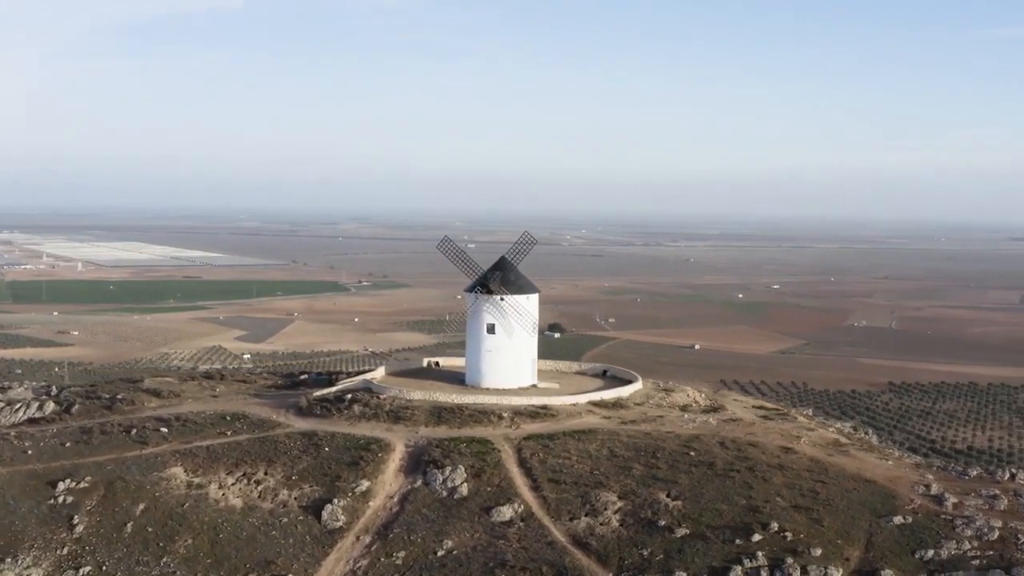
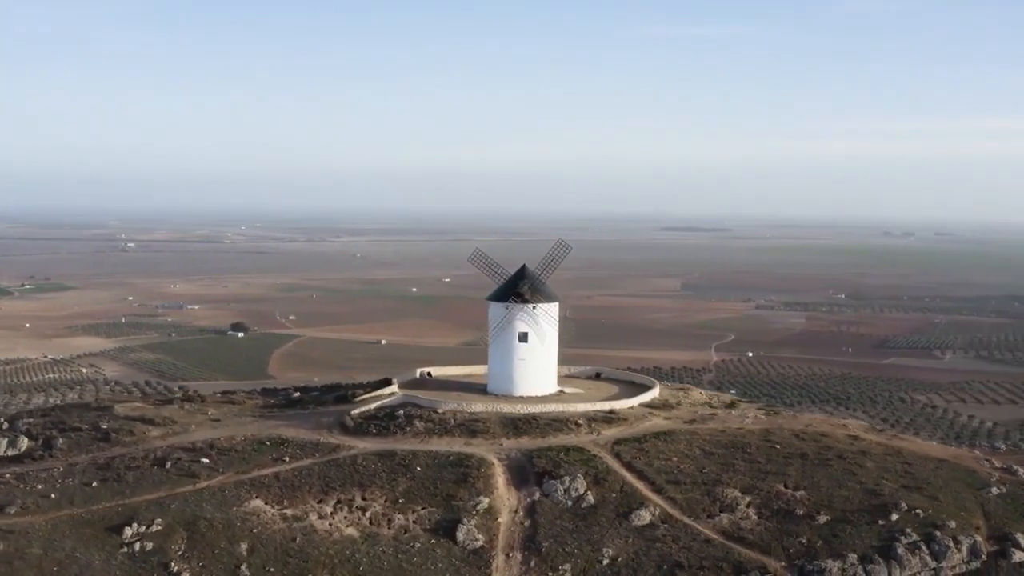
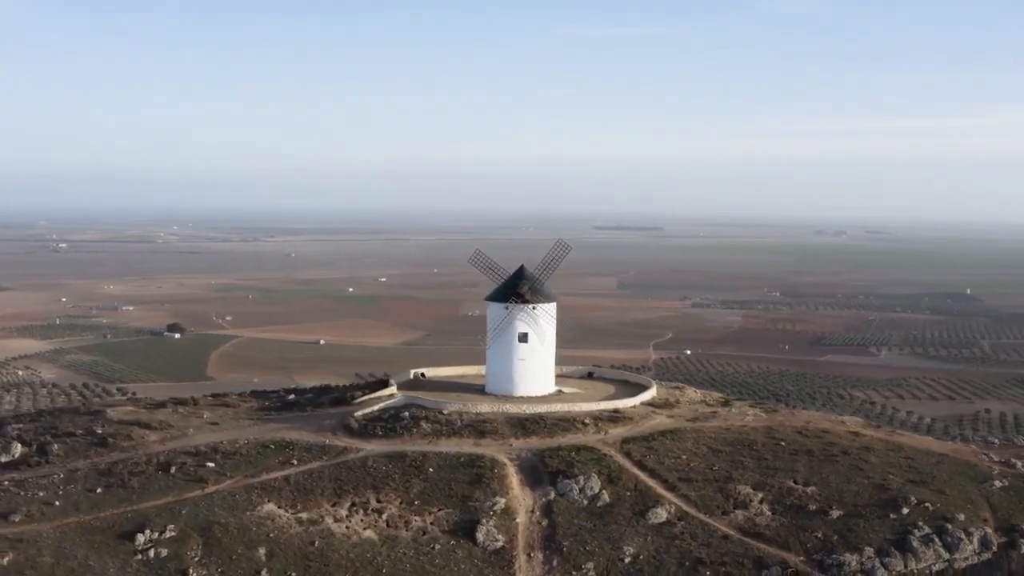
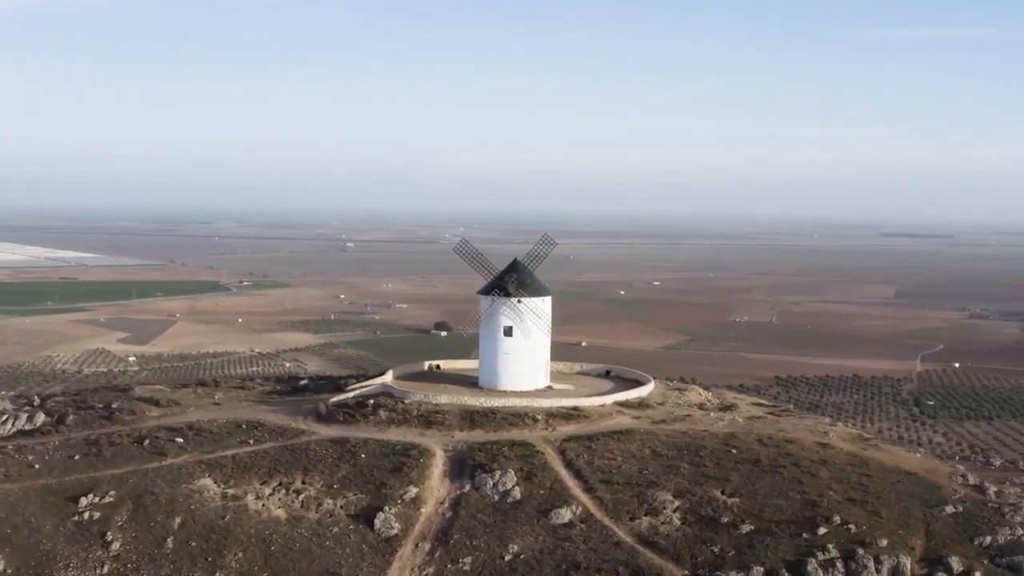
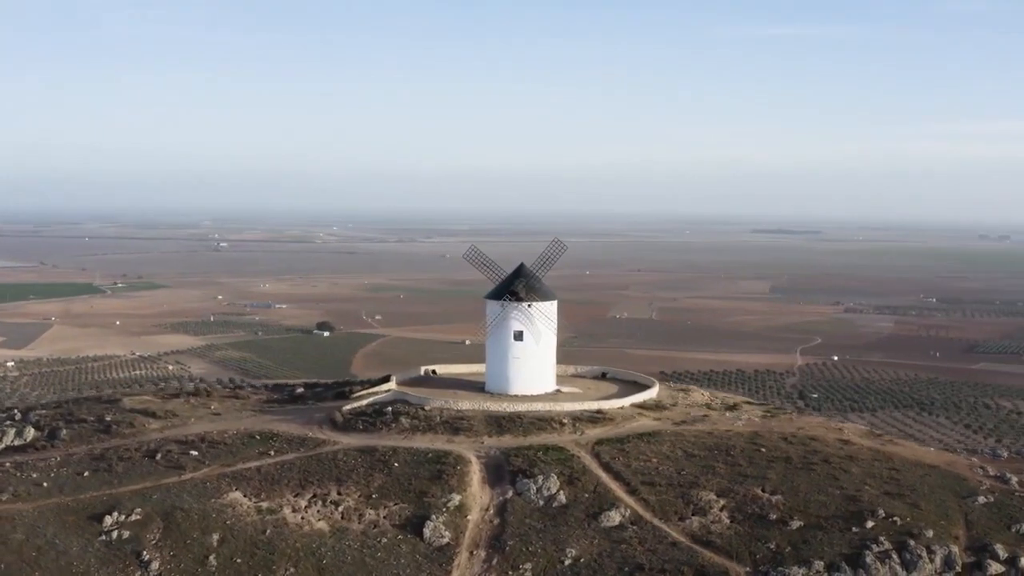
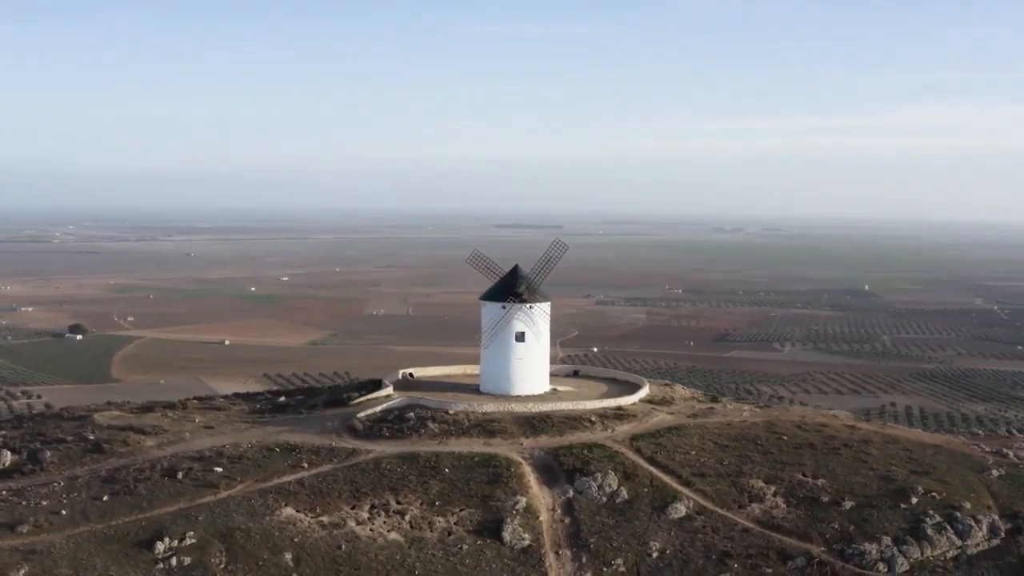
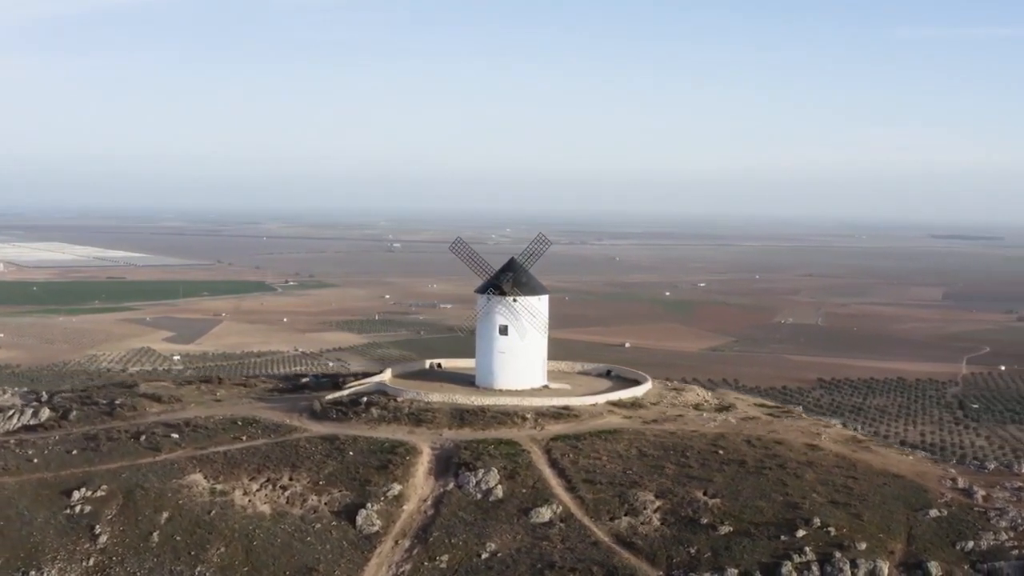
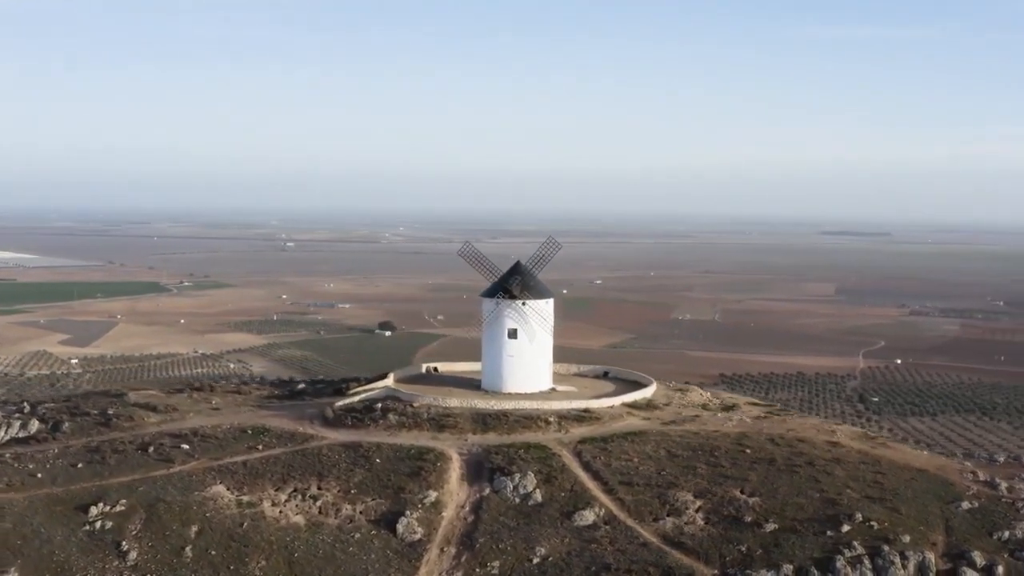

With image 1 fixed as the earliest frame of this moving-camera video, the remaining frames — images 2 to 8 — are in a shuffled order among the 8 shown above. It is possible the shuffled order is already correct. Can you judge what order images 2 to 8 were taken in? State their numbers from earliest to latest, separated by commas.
7, 4, 8, 5, 2, 3, 6
